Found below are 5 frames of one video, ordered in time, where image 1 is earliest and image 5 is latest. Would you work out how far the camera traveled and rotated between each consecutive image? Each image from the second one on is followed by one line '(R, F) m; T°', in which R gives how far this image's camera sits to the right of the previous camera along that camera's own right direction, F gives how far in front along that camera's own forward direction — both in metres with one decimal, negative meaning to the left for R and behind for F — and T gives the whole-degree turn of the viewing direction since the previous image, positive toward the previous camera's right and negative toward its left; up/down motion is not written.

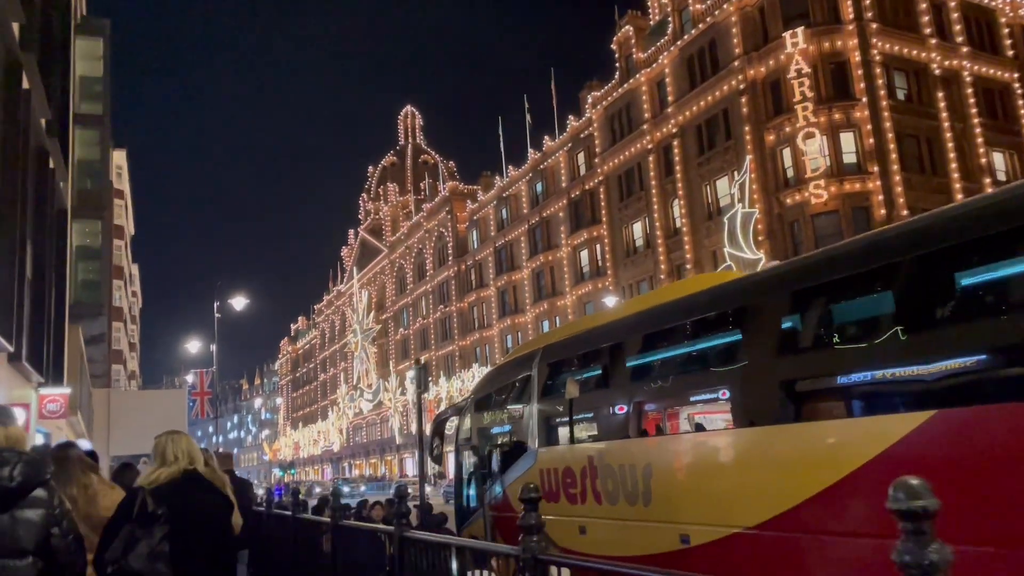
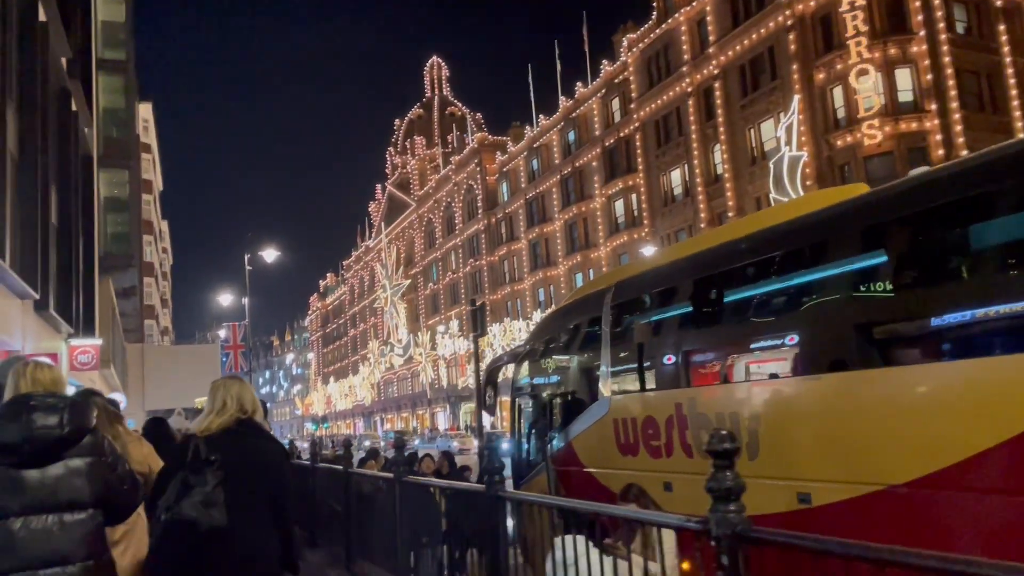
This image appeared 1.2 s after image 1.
(-0.4, +1.0) m; -2°
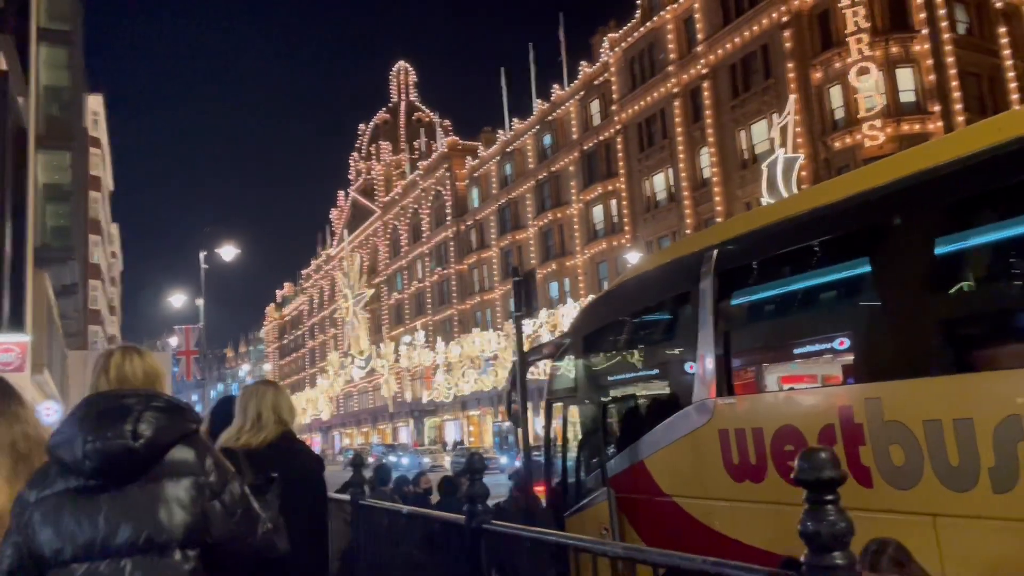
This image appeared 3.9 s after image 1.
(-0.8, +2.2) m; +3°
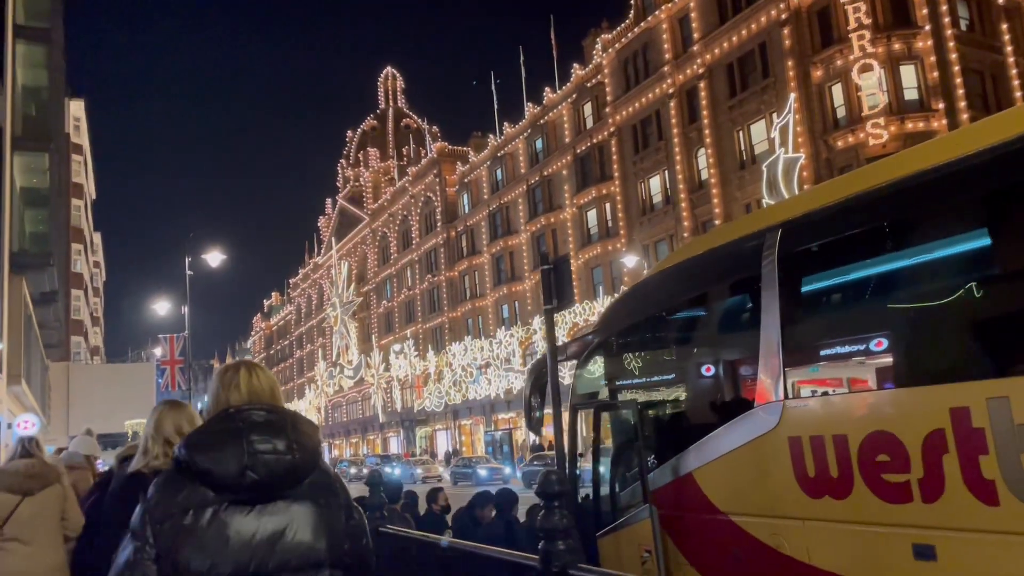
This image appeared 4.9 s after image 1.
(-0.3, +0.9) m; +1°
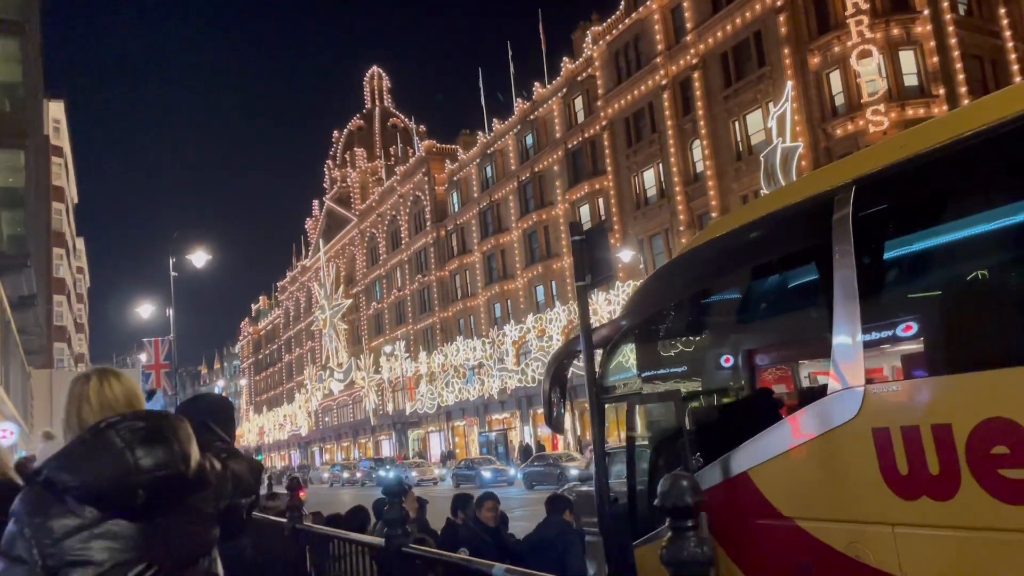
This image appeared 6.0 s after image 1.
(-0.2, +0.8) m; +1°
